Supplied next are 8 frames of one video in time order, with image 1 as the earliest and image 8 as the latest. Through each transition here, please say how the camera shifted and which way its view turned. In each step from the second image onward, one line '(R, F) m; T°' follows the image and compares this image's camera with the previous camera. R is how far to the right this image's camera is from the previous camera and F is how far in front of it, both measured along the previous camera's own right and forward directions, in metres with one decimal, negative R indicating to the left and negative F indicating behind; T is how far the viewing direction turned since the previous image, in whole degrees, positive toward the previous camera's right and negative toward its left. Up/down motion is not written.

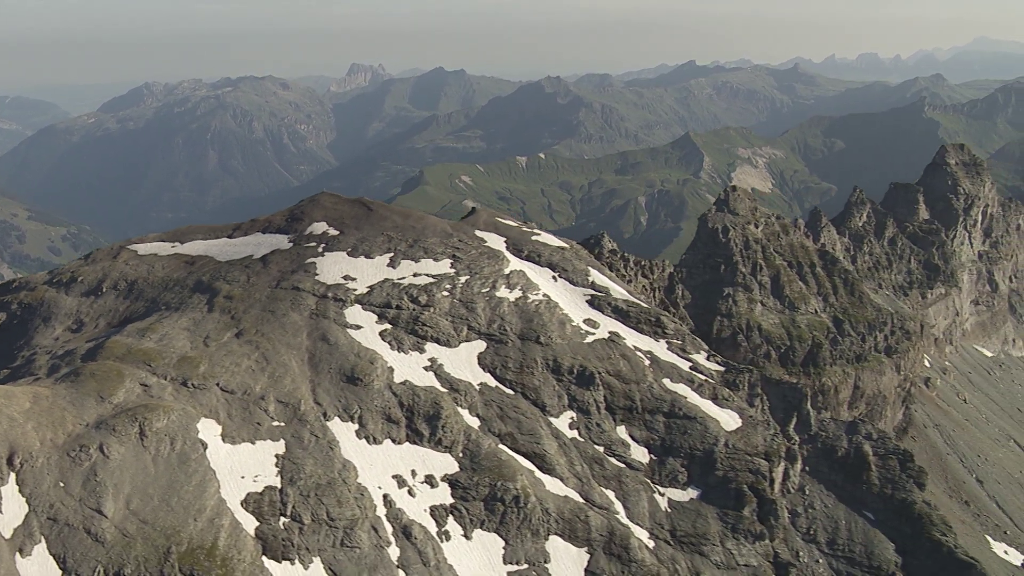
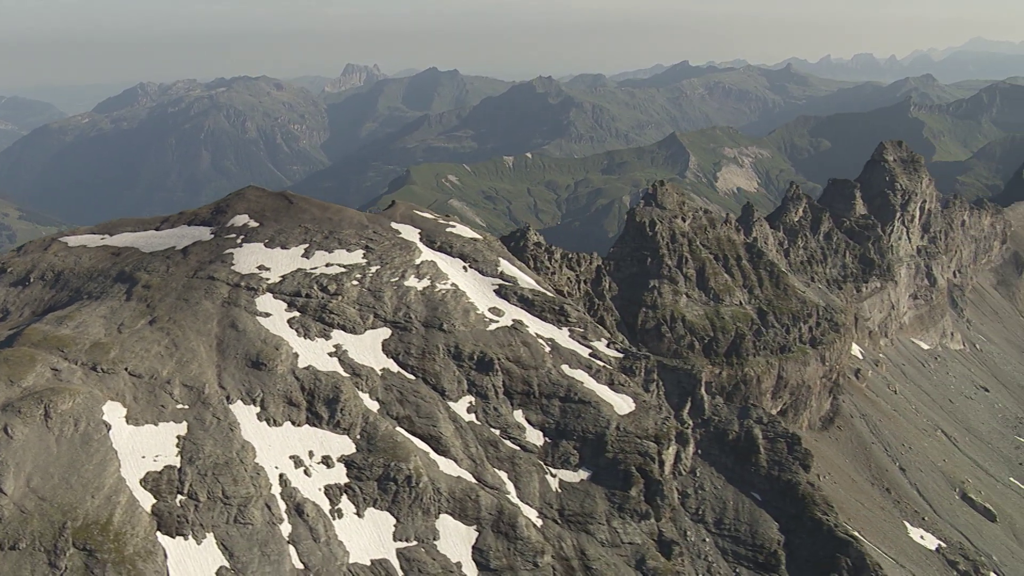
(+9.5, -2.8) m; 0°
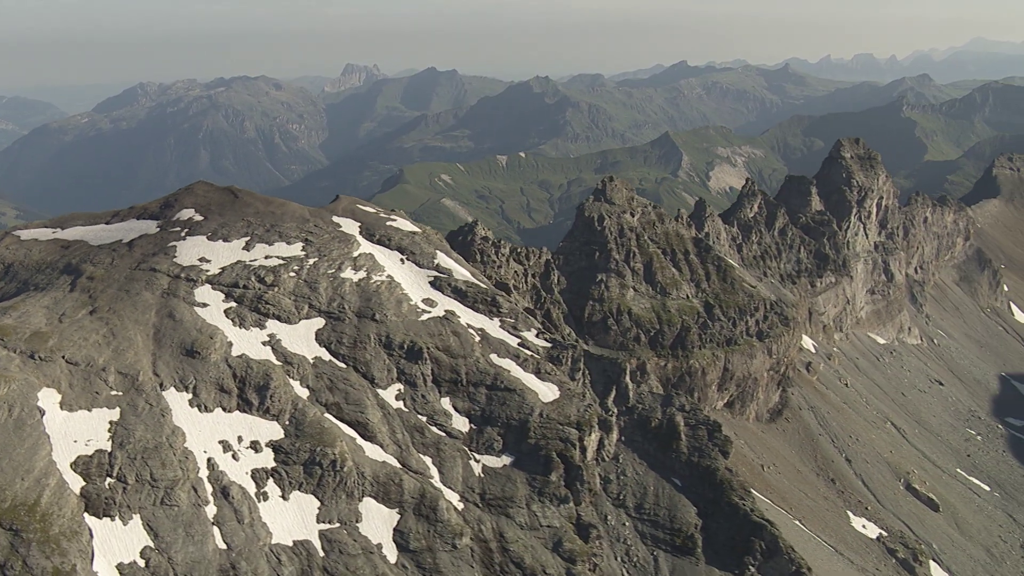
(+7.4, -2.3) m; 0°
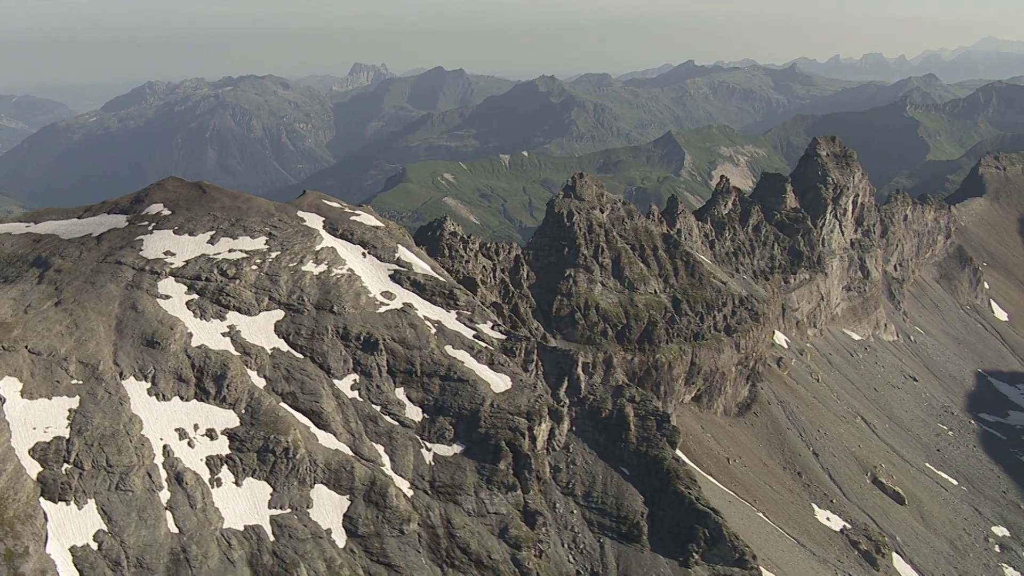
(+5.6, -1.7) m; 0°
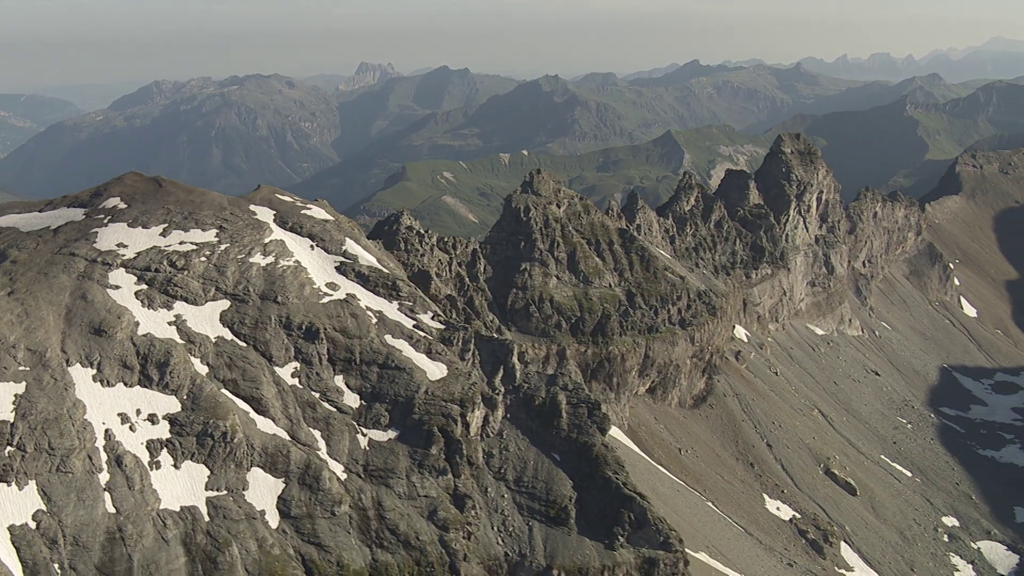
(+7.5, -2.4) m; 0°
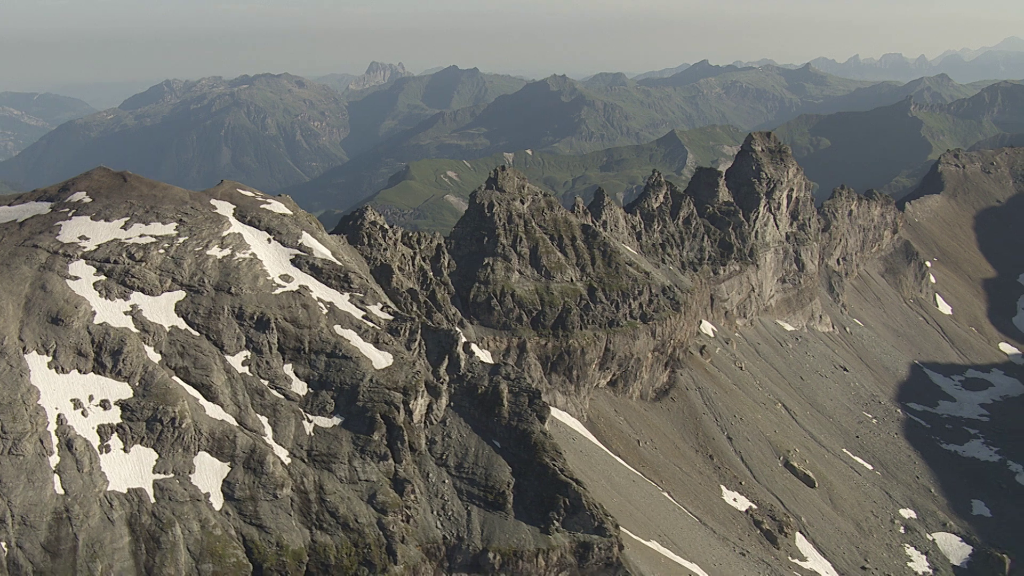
(+7.2, -2.4) m; -1°
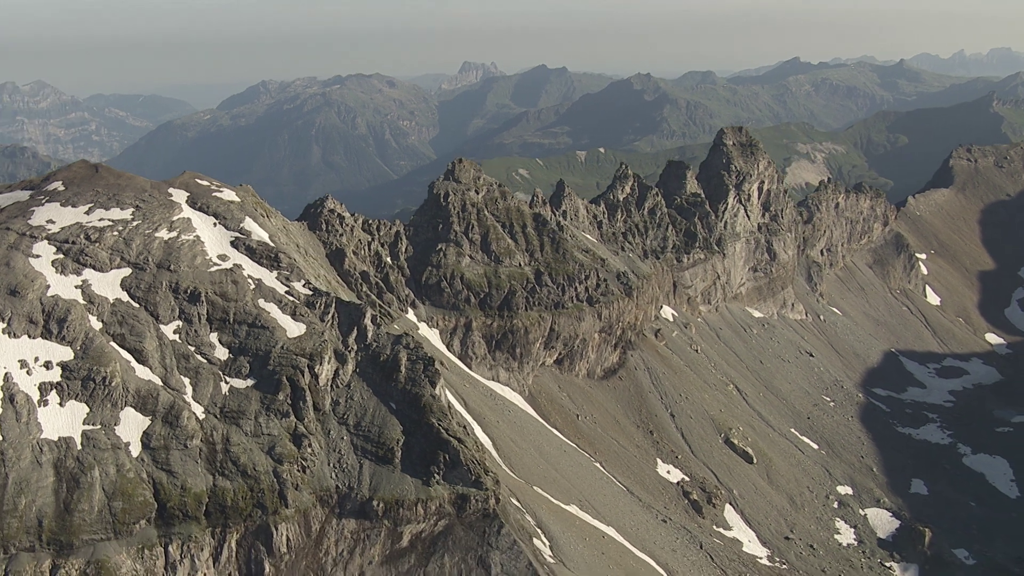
(+20.4, -6.2) m; -5°
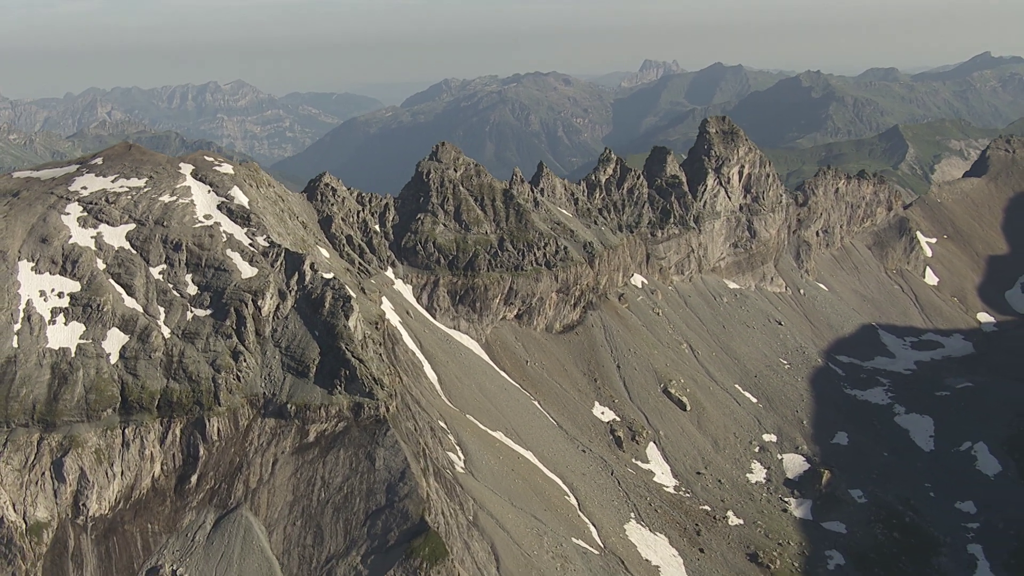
(+30.4, -13.7) m; -9°
